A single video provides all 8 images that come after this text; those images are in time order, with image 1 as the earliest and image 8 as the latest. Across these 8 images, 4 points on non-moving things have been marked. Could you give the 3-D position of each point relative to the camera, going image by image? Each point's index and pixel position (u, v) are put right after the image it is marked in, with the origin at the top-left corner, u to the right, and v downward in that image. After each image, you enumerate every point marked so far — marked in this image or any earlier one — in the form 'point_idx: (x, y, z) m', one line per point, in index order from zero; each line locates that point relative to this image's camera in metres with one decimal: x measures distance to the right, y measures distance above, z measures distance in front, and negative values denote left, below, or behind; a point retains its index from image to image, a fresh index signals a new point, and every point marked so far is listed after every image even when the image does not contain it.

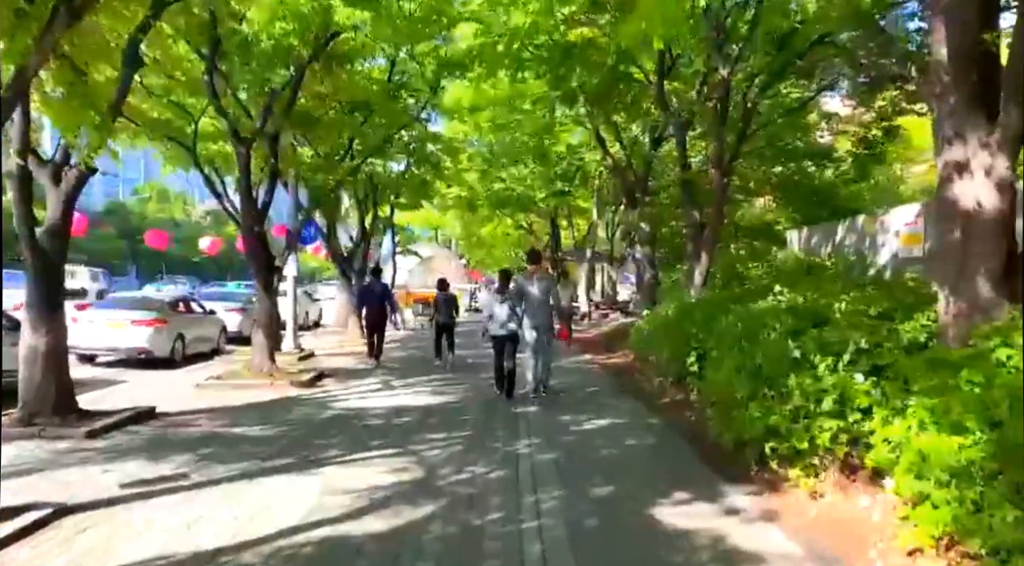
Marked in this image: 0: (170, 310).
0: (-7.8, -0.6, +16.3) m
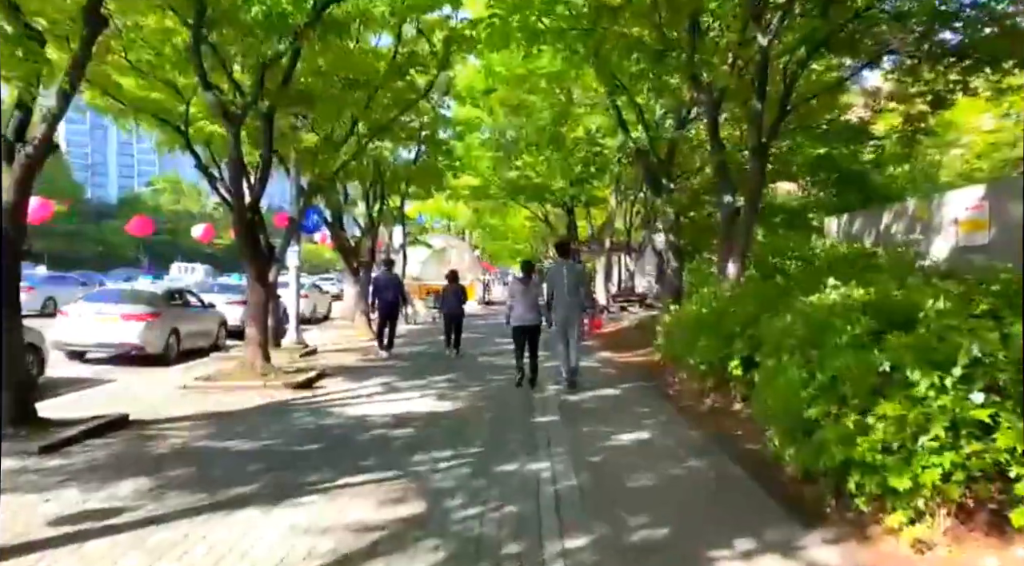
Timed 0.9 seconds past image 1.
0: (-7.5, -0.4, +15.3) m
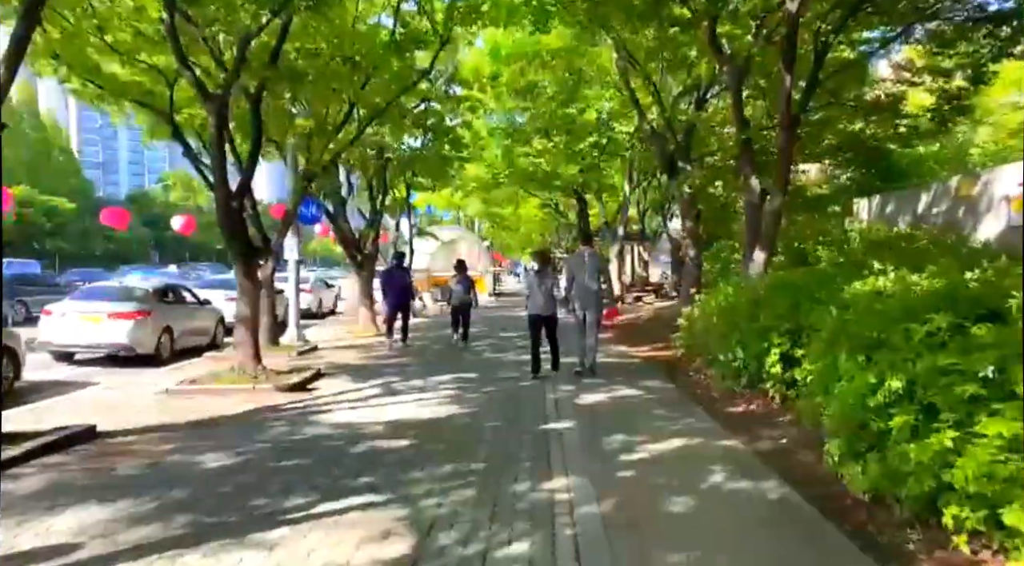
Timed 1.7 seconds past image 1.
0: (-7.3, -0.4, +14.5) m
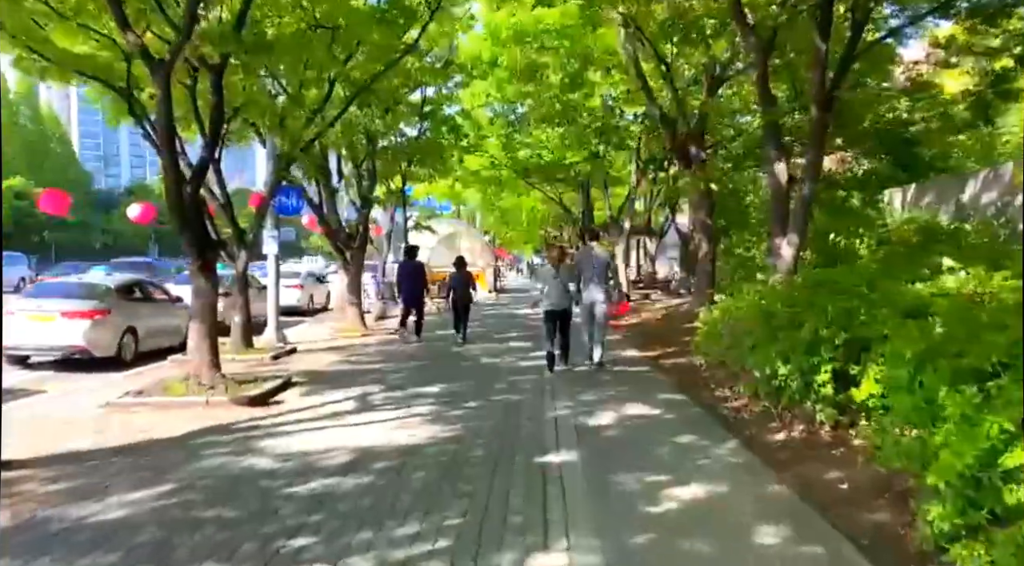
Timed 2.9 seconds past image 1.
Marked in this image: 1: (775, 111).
0: (-7.3, -0.3, +13.2) m
1: (+4.0, +2.6, +10.7) m
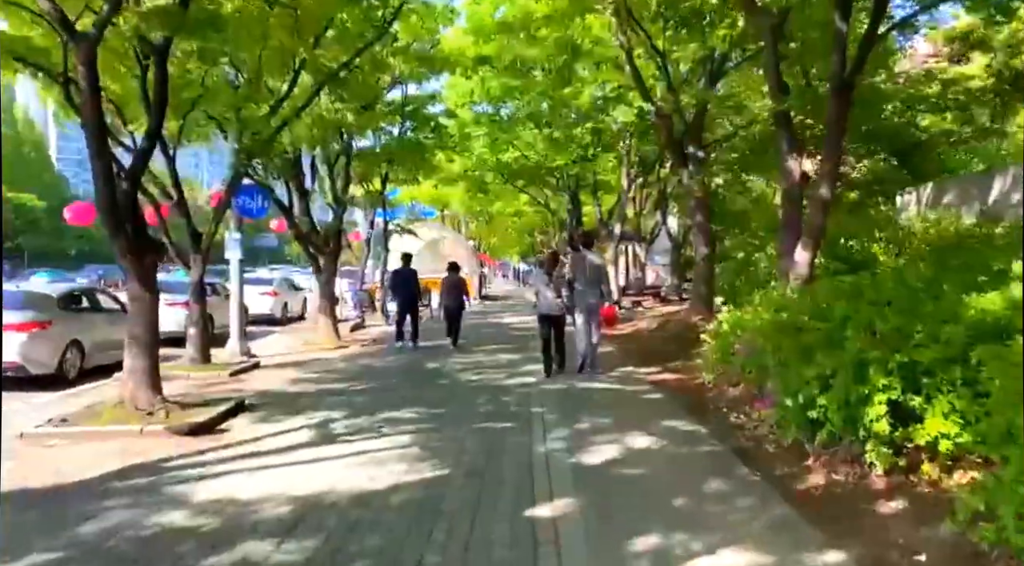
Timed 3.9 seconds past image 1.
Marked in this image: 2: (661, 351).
0: (-7.6, -0.4, +11.9) m
1: (+3.7, +2.5, +9.7) m
2: (+2.7, -1.2, +13.1) m
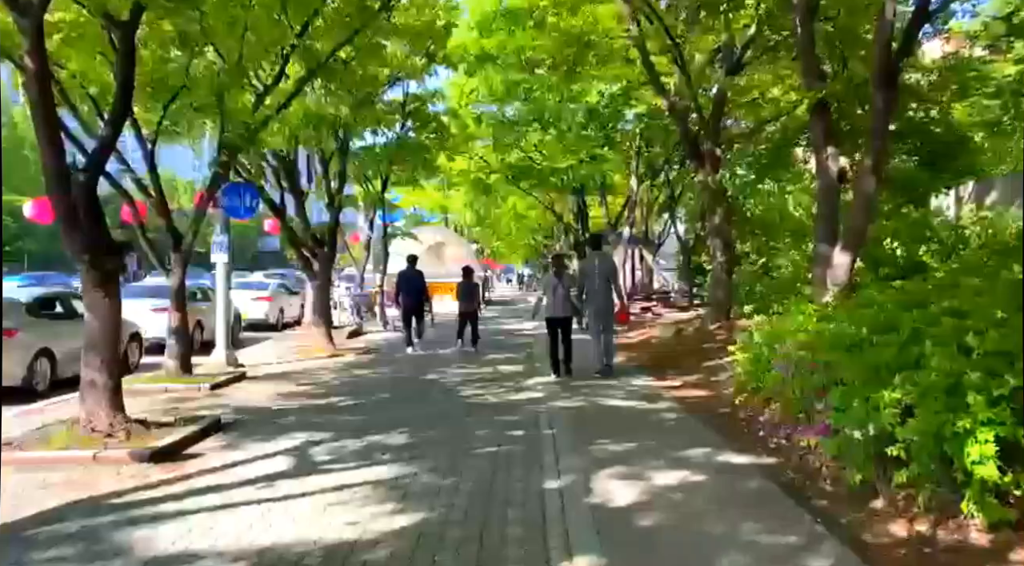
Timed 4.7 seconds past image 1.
0: (-7.5, -0.5, +11.0) m
1: (+3.8, +2.4, +8.8) m
2: (+2.8, -1.3, +12.2) m
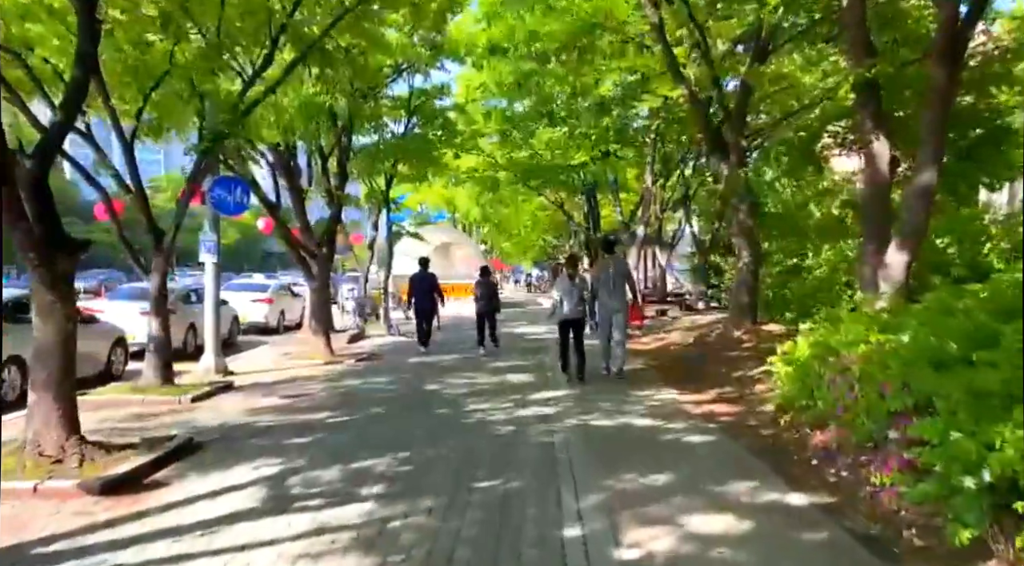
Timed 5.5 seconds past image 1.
0: (-7.3, -0.5, +10.2) m
1: (+3.9, +2.4, +7.8) m
2: (+3.0, -1.4, +11.2) m
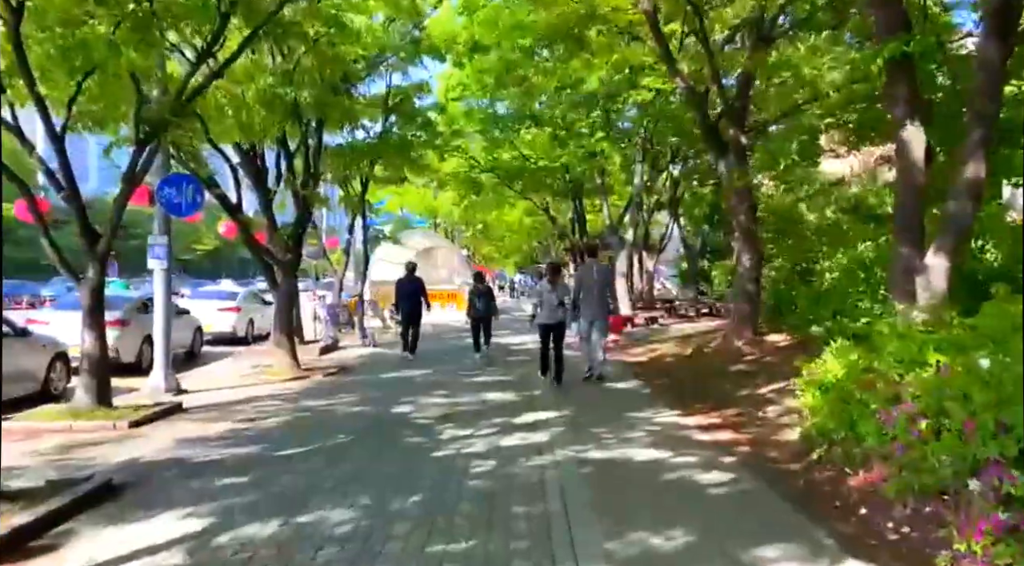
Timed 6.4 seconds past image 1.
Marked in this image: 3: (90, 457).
0: (-7.6, -0.6, +8.9) m
1: (+3.8, +2.3, +6.8) m
2: (+2.7, -1.5, +10.2) m
3: (-4.0, -1.6, +6.9) m
